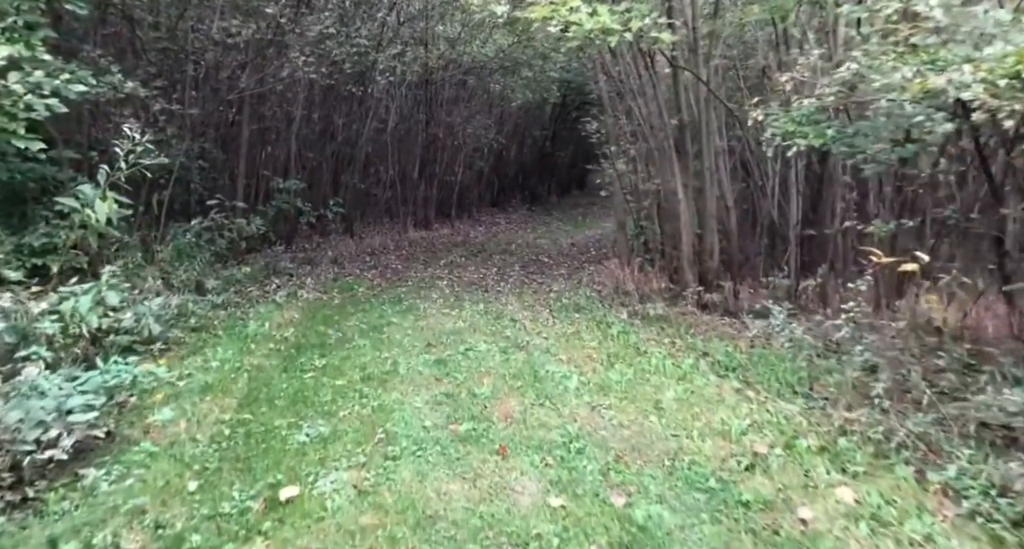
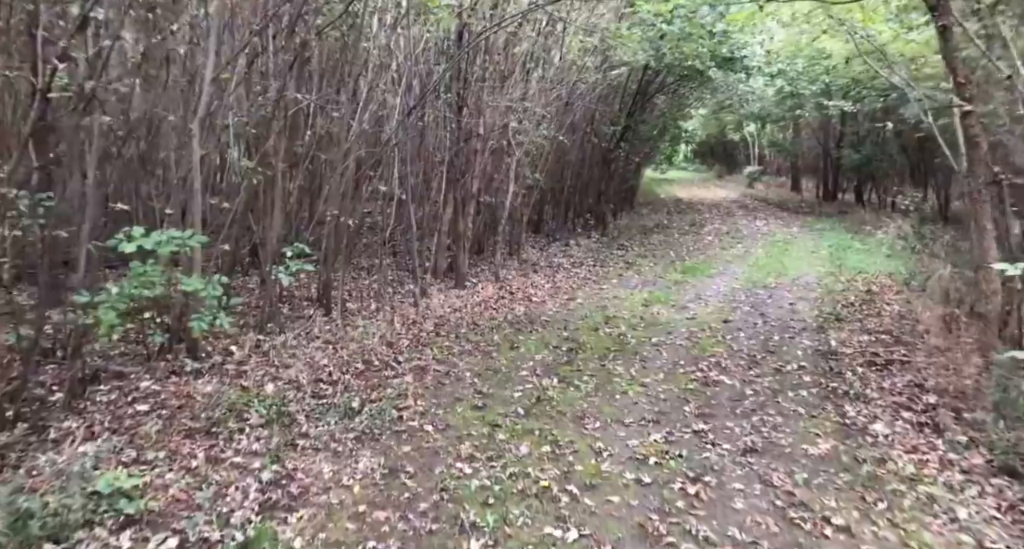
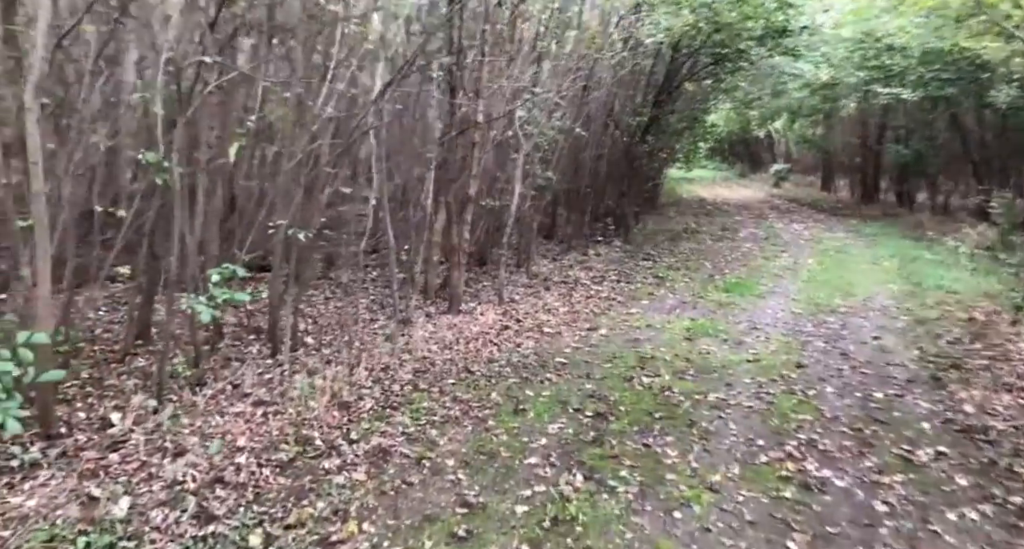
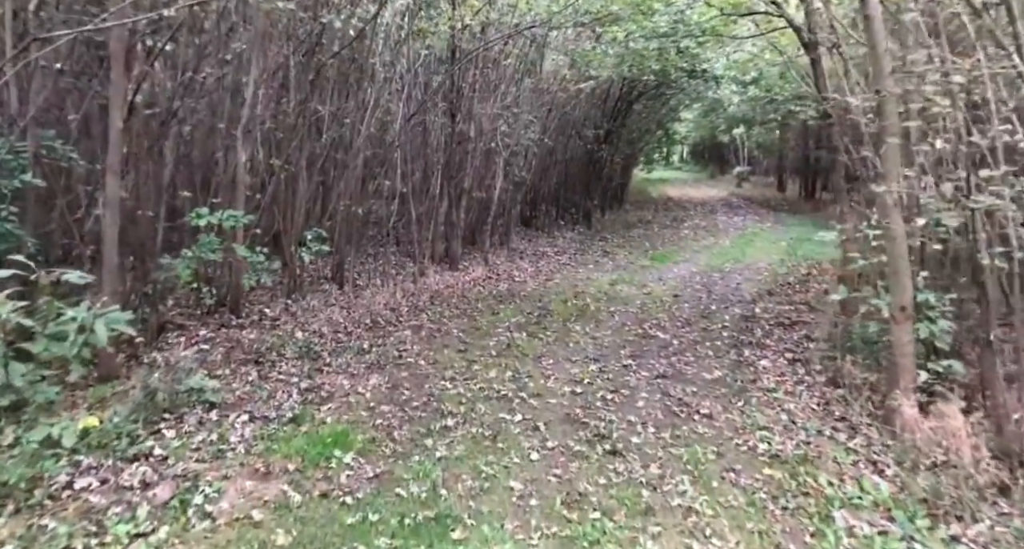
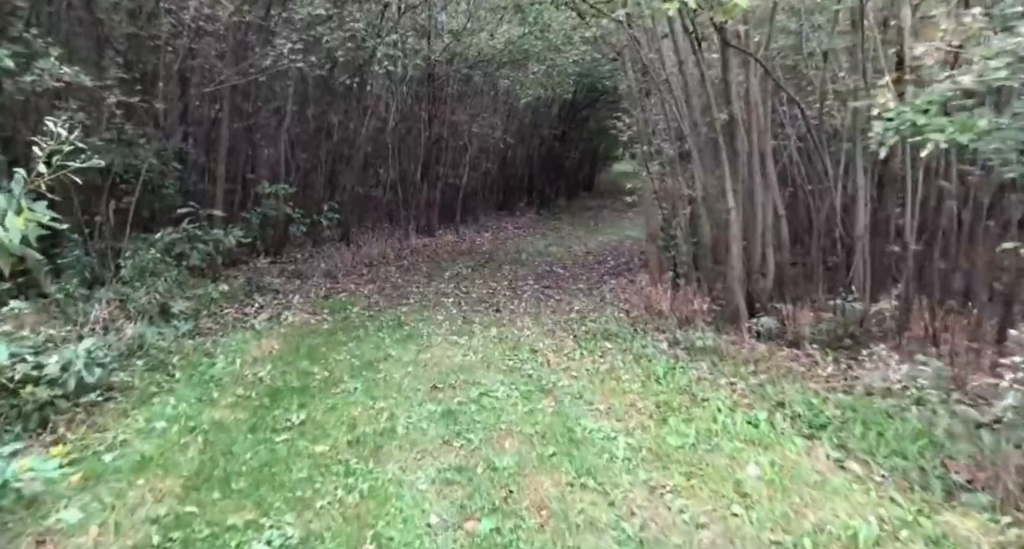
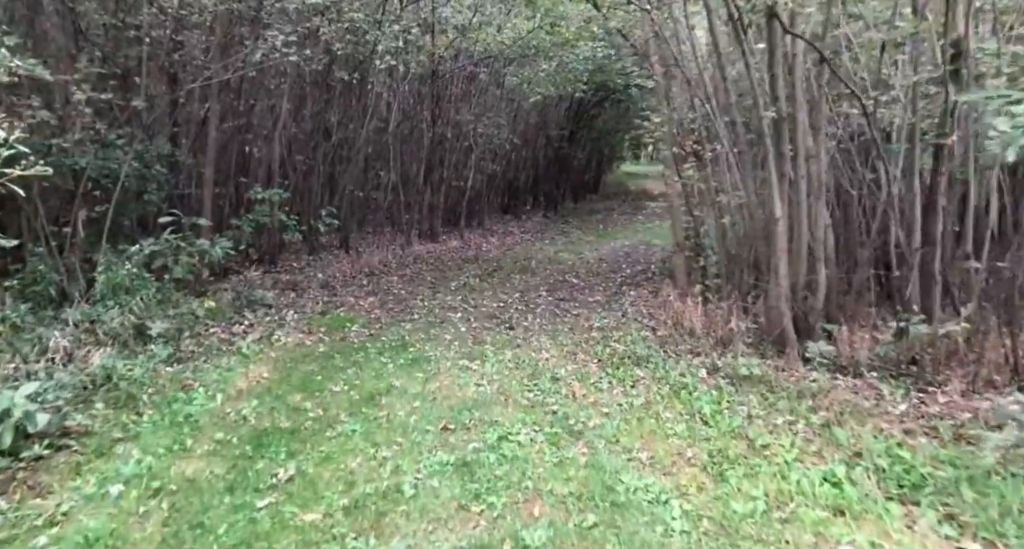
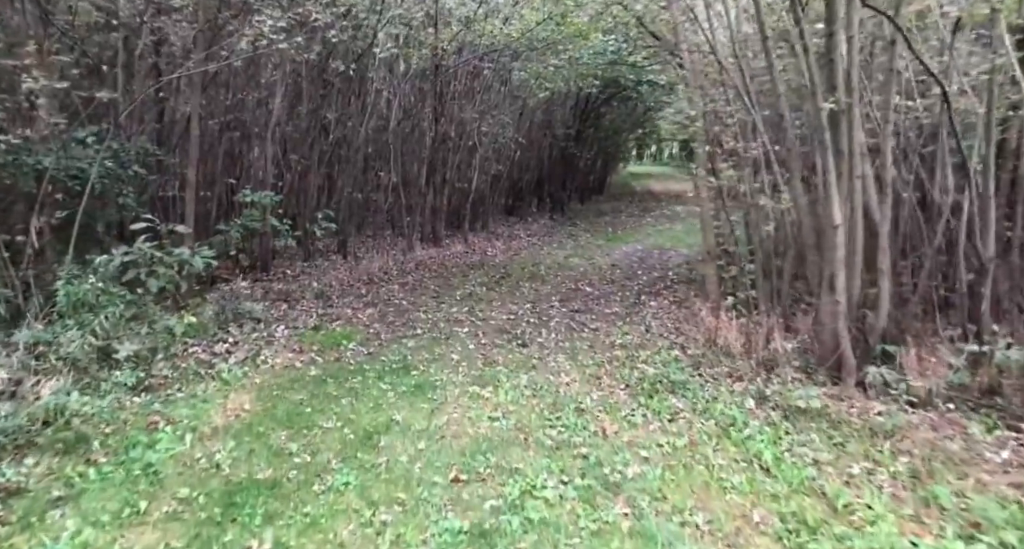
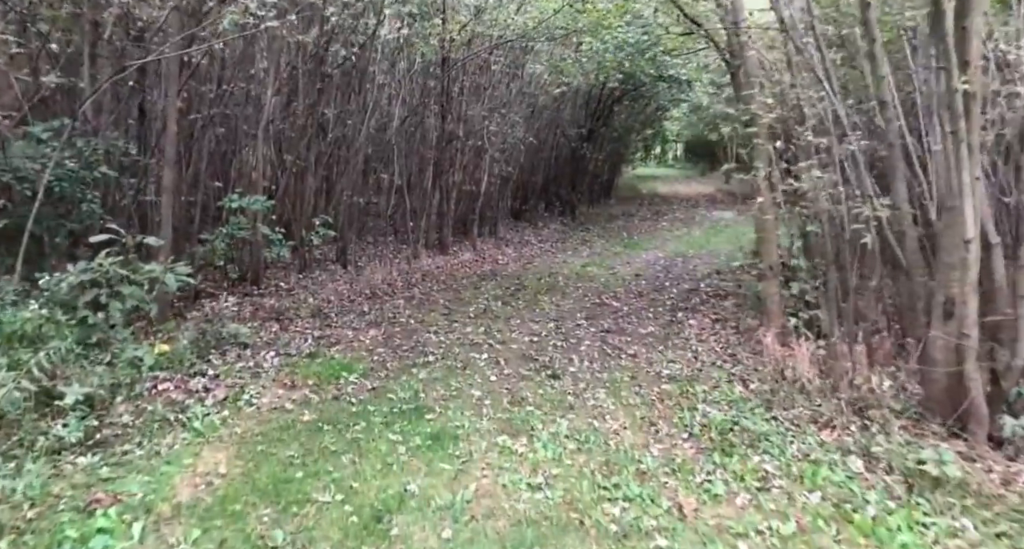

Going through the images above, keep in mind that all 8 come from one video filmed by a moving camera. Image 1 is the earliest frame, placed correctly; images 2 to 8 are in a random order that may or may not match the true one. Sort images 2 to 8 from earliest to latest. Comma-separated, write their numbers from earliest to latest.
5, 6, 7, 8, 4, 2, 3
